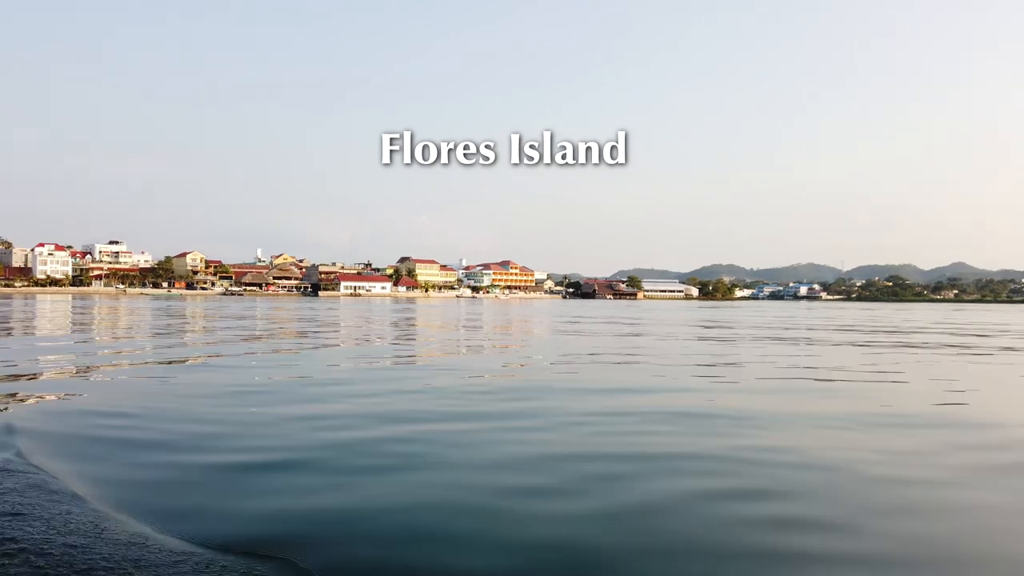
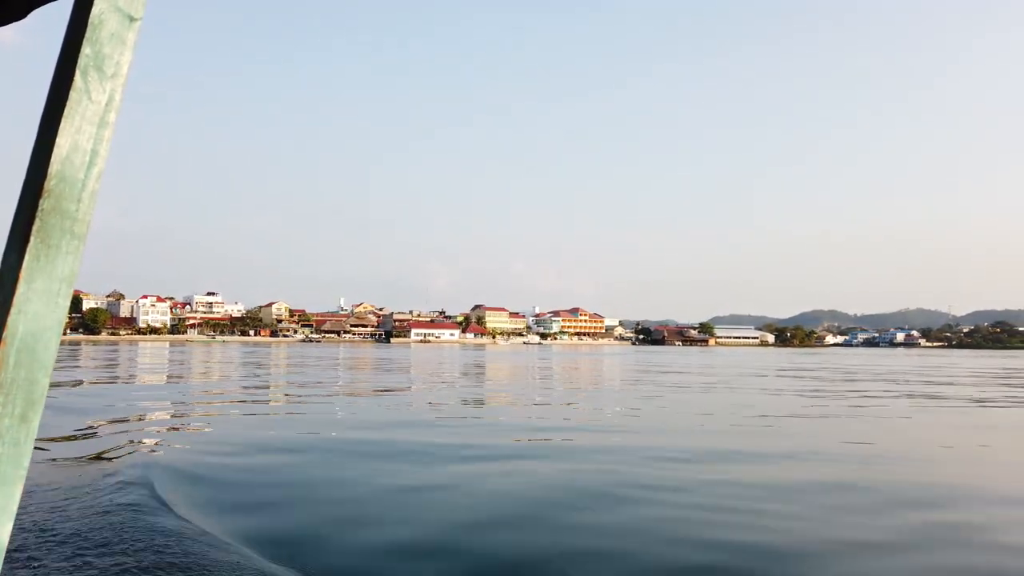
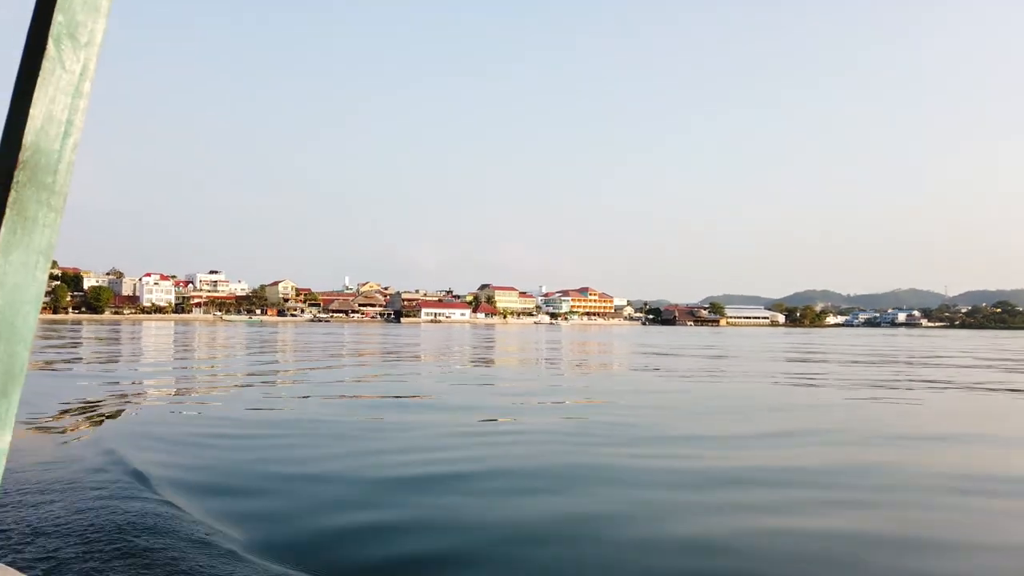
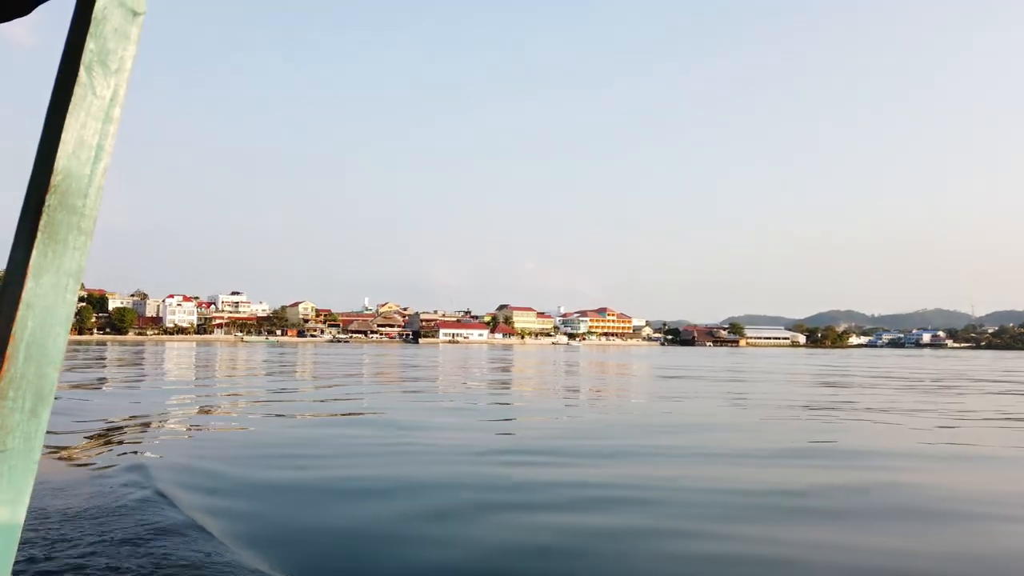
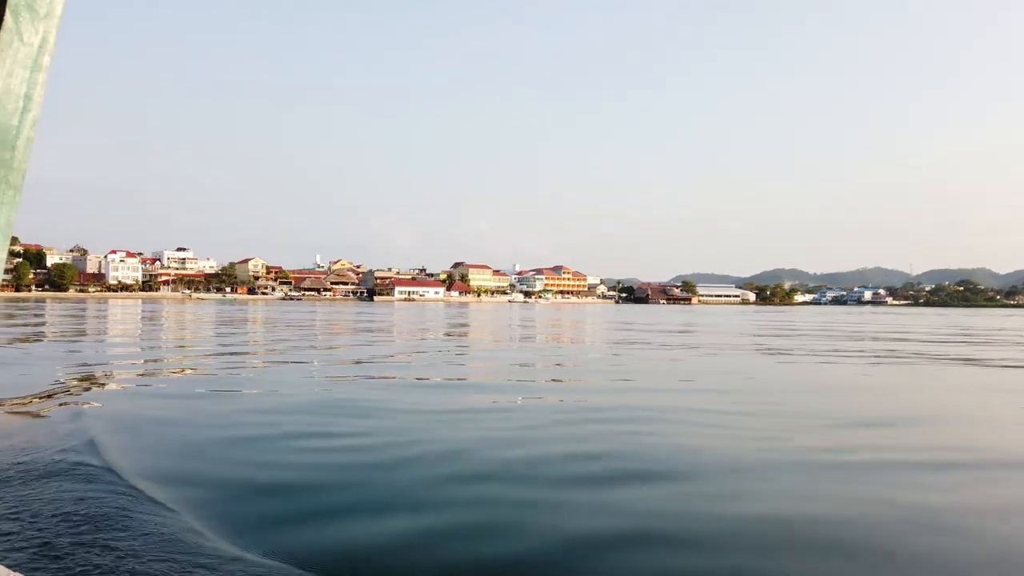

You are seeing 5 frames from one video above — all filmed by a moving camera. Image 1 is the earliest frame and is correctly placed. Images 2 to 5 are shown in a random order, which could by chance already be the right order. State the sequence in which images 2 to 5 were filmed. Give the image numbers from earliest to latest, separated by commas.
5, 3, 4, 2
